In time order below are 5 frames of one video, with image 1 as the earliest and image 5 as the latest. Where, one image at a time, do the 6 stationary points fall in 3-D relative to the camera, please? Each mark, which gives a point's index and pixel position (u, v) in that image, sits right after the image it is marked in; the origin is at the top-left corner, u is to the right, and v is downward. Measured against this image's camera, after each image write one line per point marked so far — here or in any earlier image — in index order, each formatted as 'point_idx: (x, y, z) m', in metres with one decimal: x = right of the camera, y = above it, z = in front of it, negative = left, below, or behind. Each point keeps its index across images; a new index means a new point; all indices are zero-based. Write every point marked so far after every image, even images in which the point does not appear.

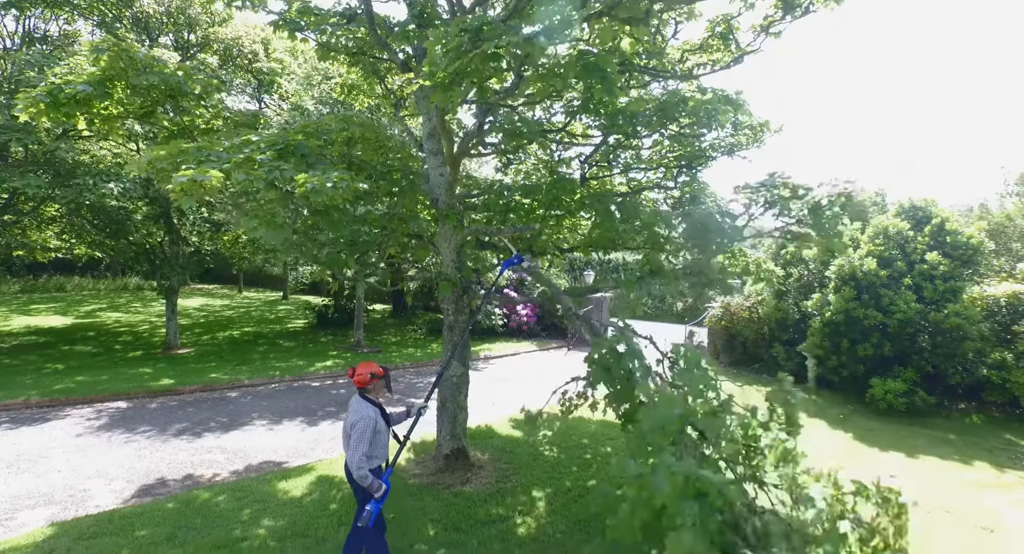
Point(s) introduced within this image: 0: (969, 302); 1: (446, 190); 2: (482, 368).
0: (+7.3, -0.4, +8.0) m
1: (-0.7, +0.9, +5.4) m
2: (-0.7, -2.2, +12.1) m
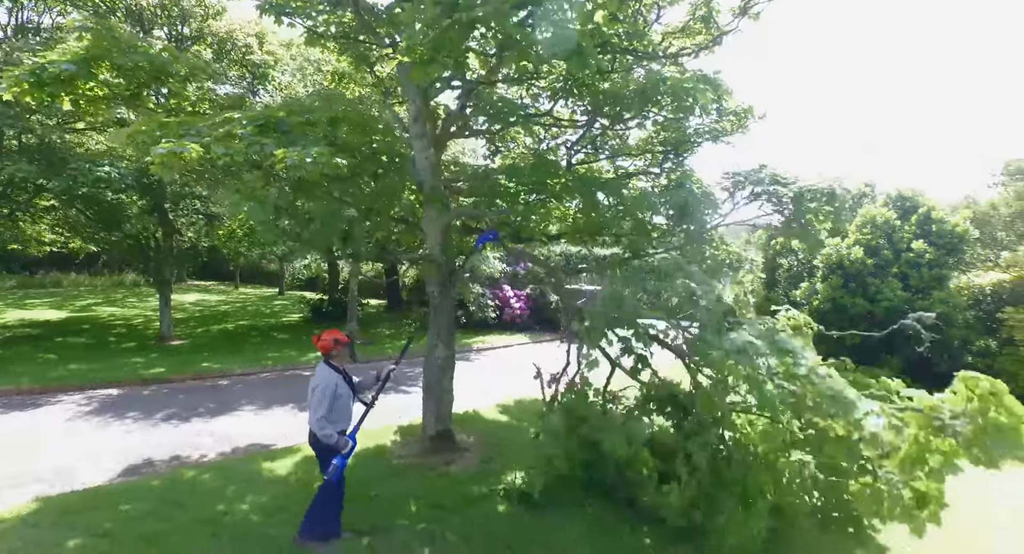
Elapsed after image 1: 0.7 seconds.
0: (+7.1, -0.2, +8.1) m
1: (-0.9, +1.1, +5.4) m
2: (-0.9, -2.0, +12.2) m
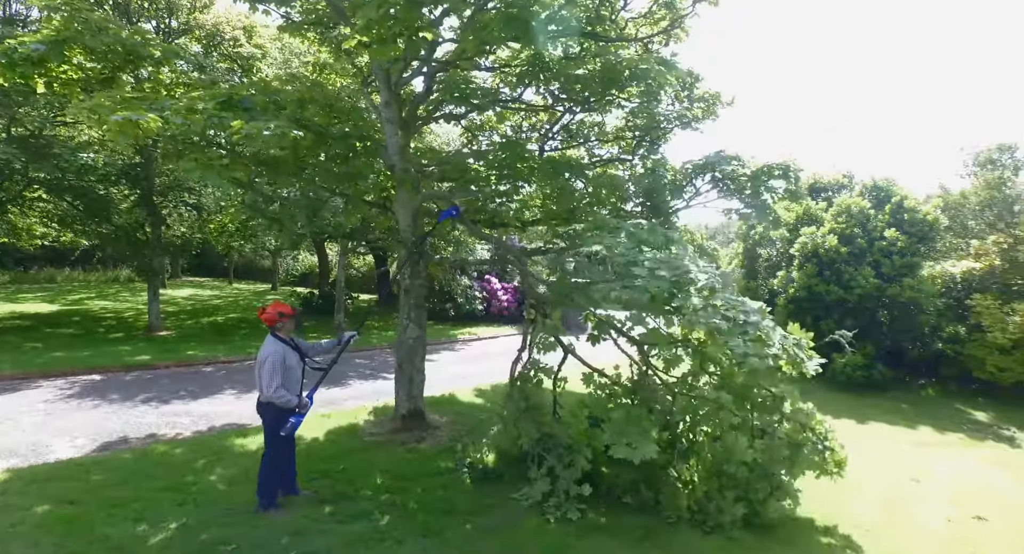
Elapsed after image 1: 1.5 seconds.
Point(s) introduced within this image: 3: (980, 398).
0: (+6.8, 0.0, +8.2) m
1: (-1.2, +1.3, +5.5) m
2: (-1.3, -1.8, +12.3) m
3: (+7.5, -1.9, +8.0) m
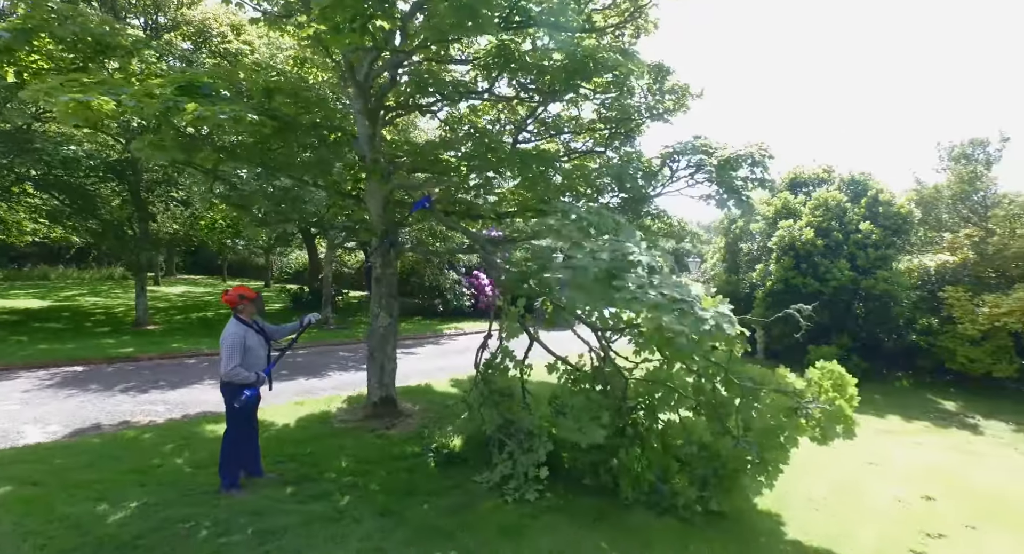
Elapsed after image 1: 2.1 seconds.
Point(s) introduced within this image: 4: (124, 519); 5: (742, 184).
0: (+6.4, +0.1, +8.3) m
1: (-1.6, +1.5, +5.6) m
2: (-1.6, -1.7, +12.4) m
3: (+7.2, -1.8, +8.1) m
4: (-2.7, -1.7, +3.5) m
5: (+2.6, +1.0, +5.7) m
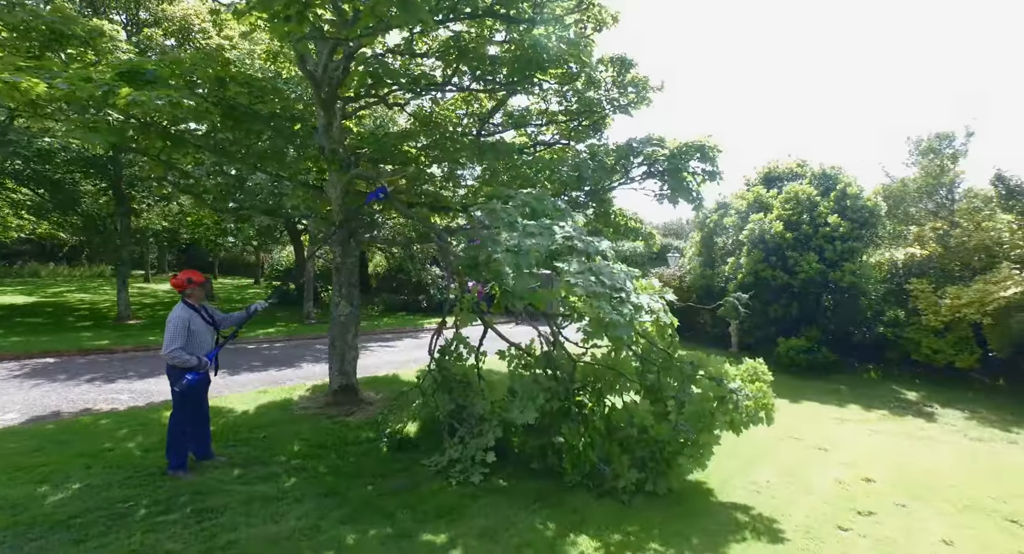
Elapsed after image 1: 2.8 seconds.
0: (+5.9, +0.2, +8.4) m
1: (-2.1, +1.6, +5.7) m
2: (-2.1, -1.5, +12.4) m
3: (+6.7, -1.7, +8.1) m
4: (-3.2, -1.6, +3.5) m
5: (+2.1, +1.2, +5.8) m
